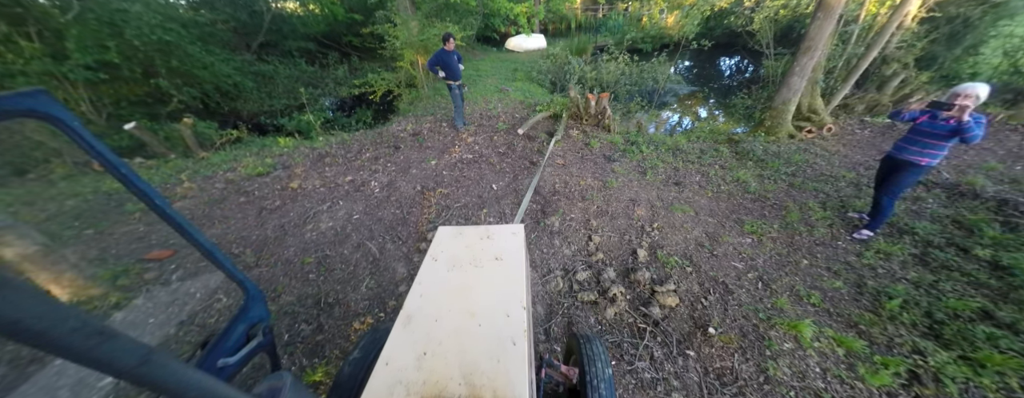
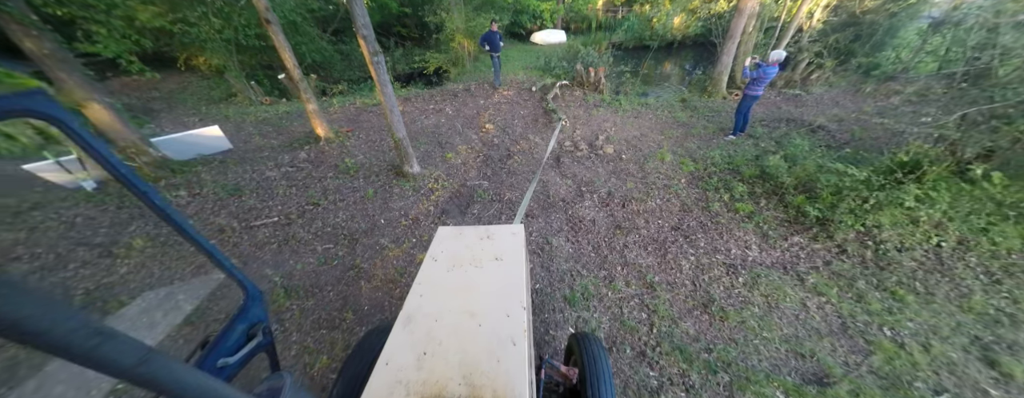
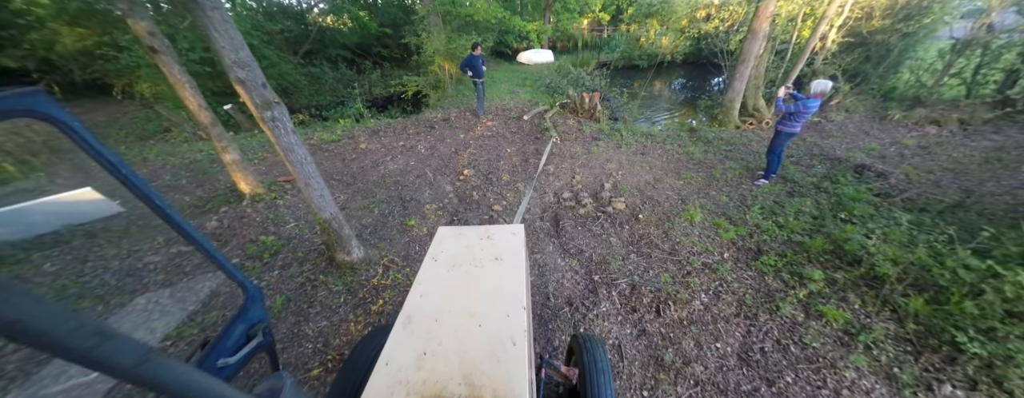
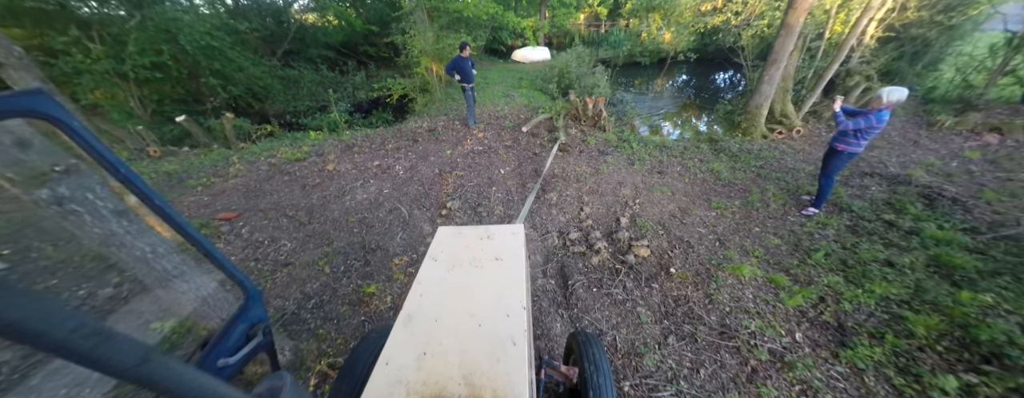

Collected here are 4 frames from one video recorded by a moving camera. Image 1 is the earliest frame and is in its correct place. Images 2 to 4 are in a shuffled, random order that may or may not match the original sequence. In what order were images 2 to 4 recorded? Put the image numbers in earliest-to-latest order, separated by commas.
4, 3, 2
